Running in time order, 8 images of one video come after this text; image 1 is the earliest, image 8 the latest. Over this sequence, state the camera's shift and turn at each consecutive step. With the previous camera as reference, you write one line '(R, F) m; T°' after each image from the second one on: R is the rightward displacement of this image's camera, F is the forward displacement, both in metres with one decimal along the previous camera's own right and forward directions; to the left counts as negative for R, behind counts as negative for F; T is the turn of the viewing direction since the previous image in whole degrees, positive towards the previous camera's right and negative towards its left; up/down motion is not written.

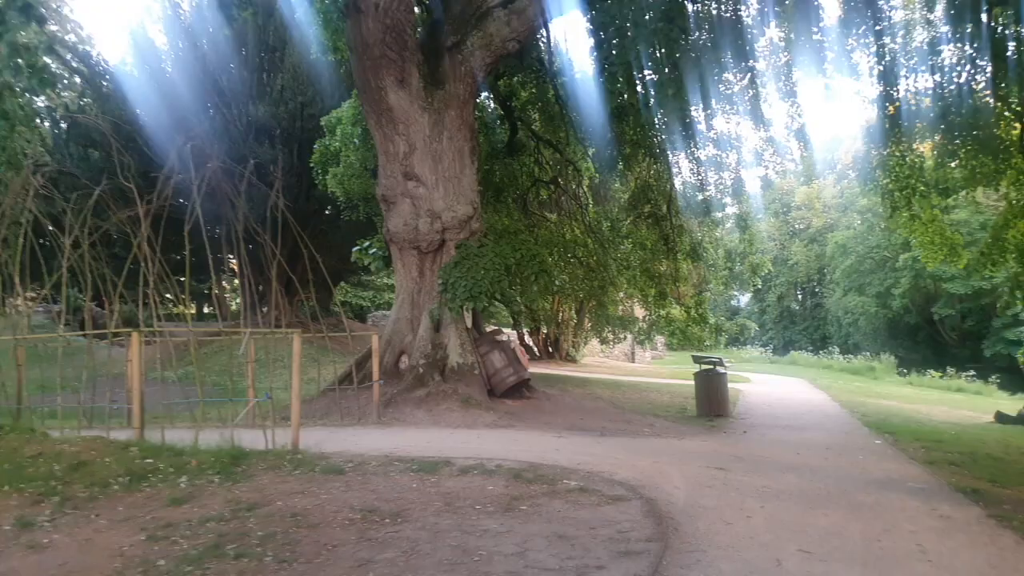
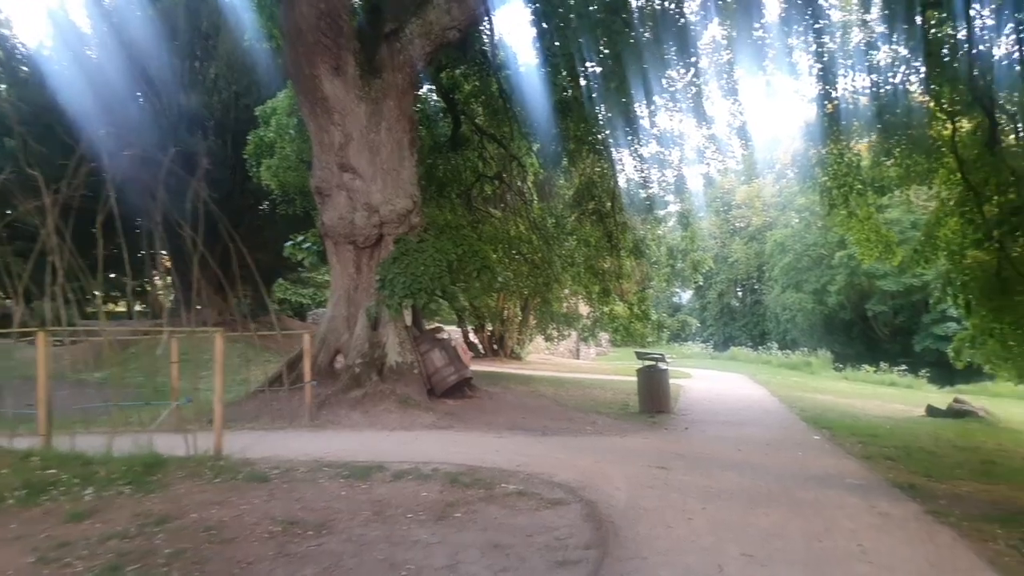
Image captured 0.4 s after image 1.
(+0.1, +0.2) m; +4°
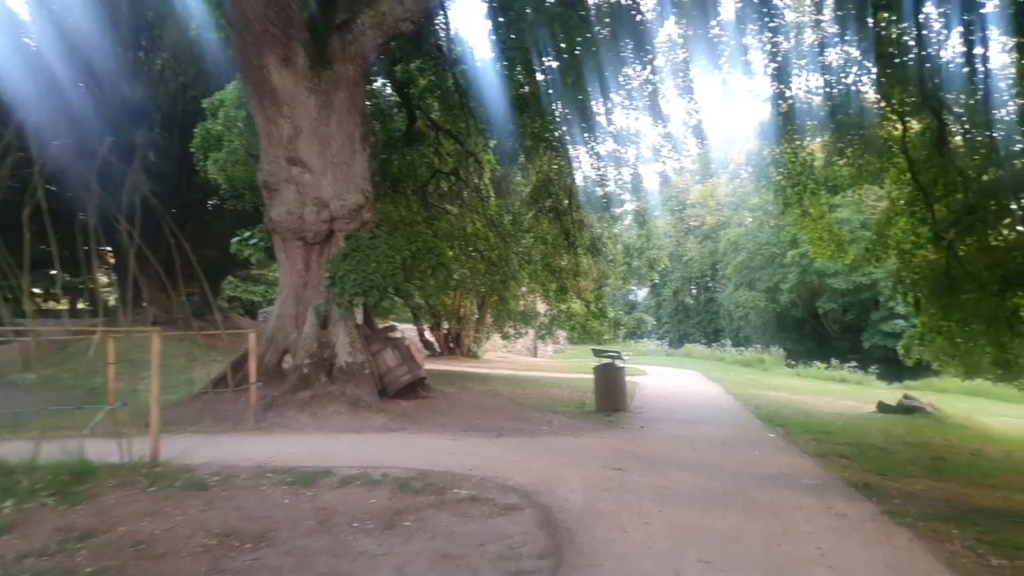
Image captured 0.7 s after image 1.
(0.0, +0.2) m; +3°
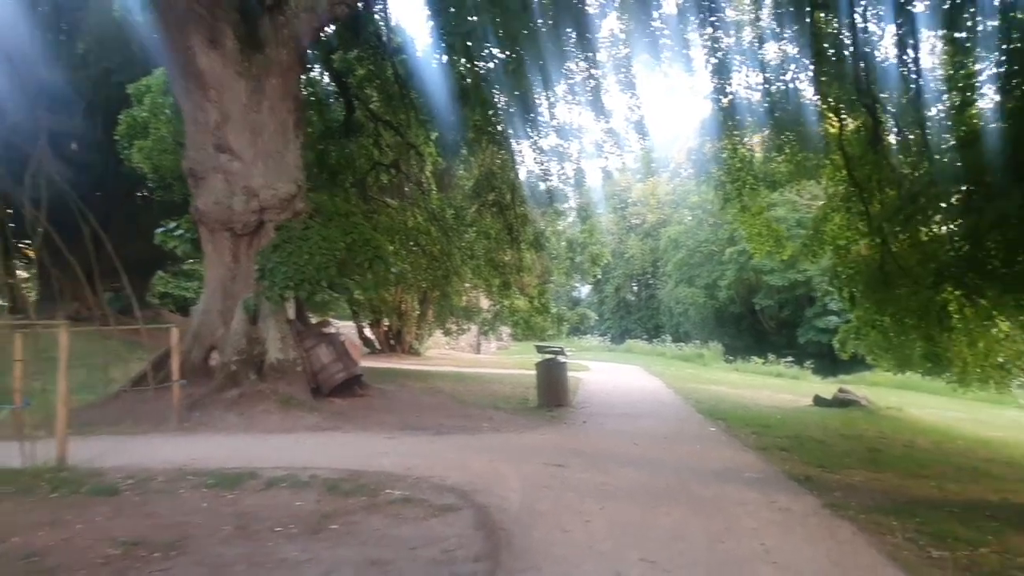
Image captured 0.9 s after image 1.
(0.0, +0.2) m; +4°
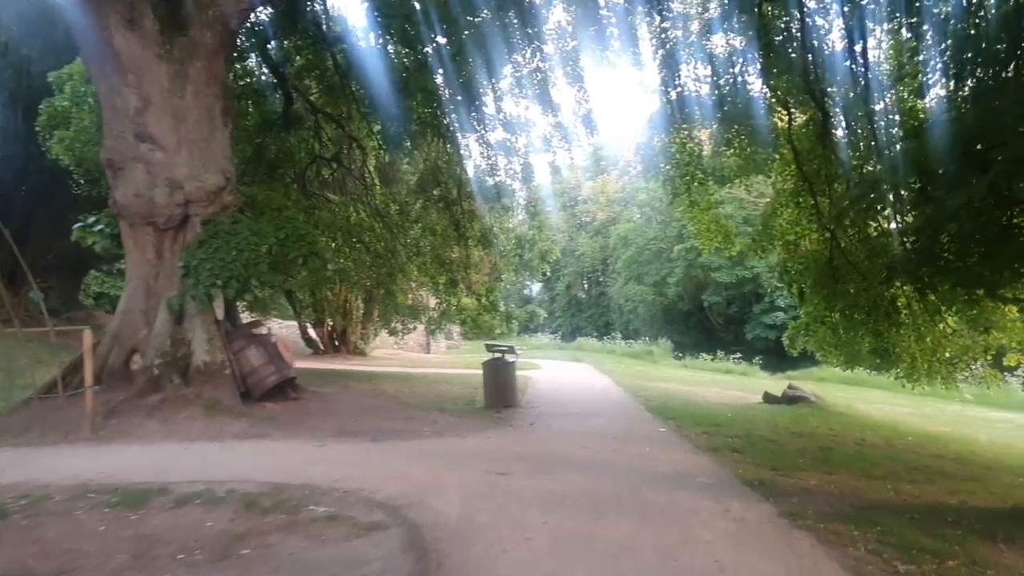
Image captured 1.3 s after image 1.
(+0.1, +0.4) m; +4°
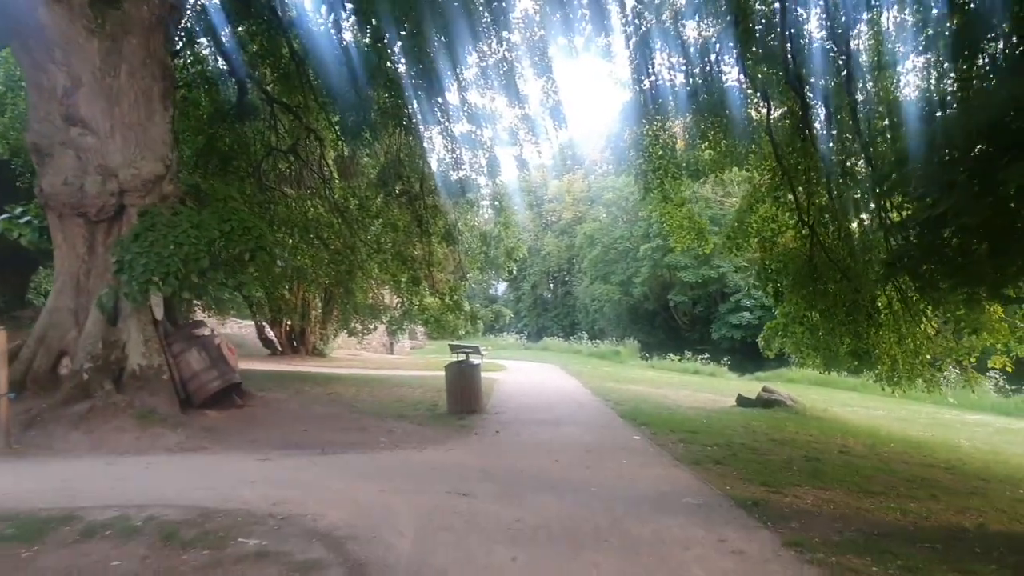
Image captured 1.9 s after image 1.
(0.0, +0.7) m; +2°
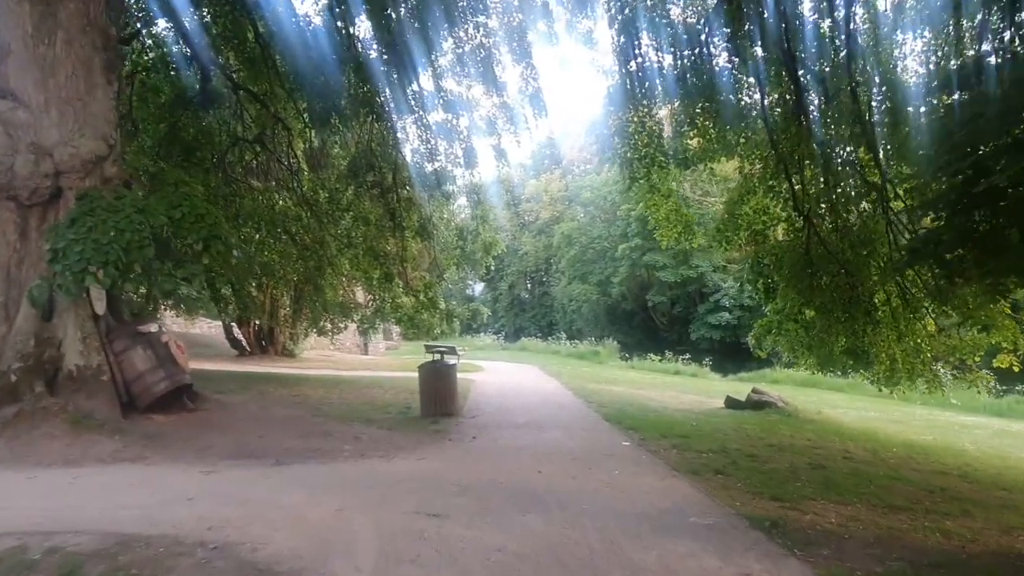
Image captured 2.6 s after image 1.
(0.0, +0.7) m; +2°
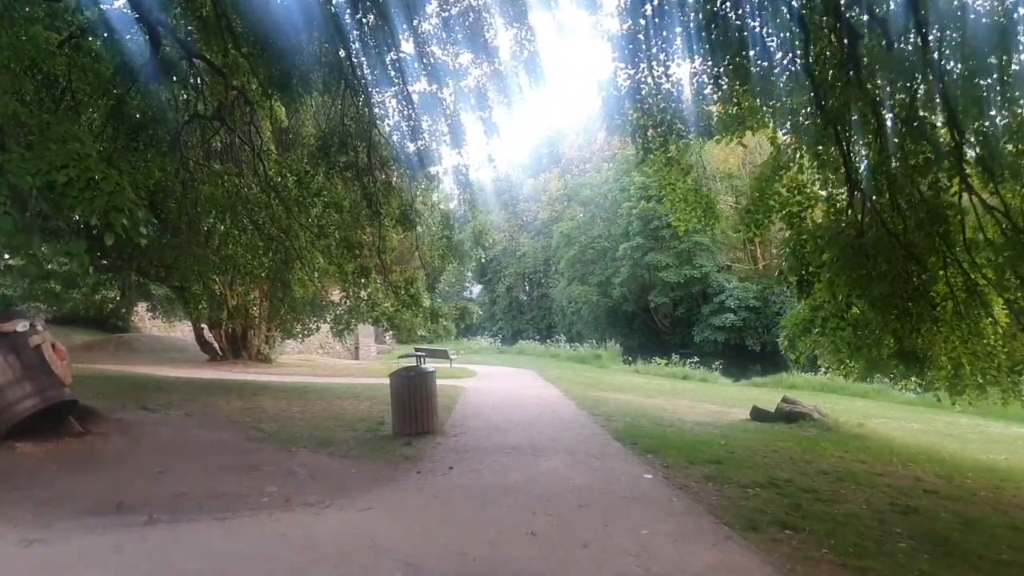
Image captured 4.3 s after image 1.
(+0.1, +1.9) m; 0°
